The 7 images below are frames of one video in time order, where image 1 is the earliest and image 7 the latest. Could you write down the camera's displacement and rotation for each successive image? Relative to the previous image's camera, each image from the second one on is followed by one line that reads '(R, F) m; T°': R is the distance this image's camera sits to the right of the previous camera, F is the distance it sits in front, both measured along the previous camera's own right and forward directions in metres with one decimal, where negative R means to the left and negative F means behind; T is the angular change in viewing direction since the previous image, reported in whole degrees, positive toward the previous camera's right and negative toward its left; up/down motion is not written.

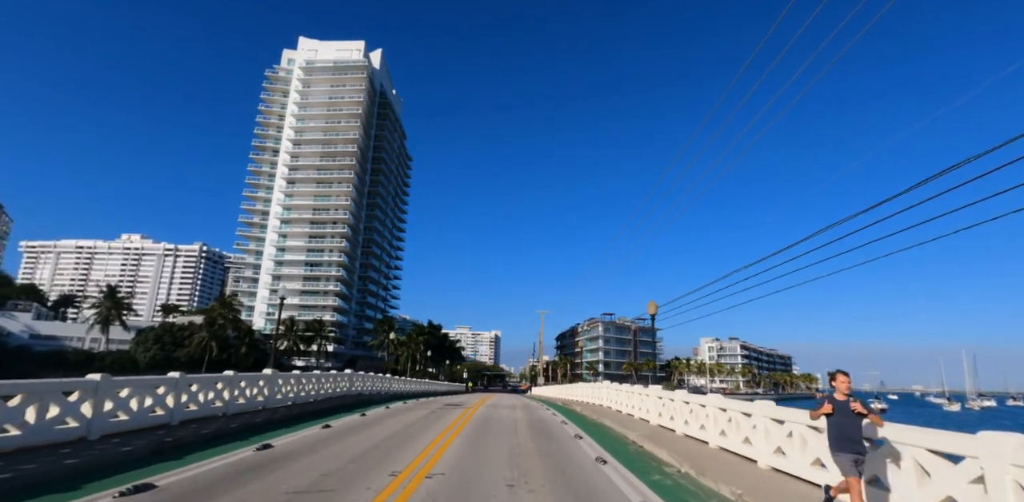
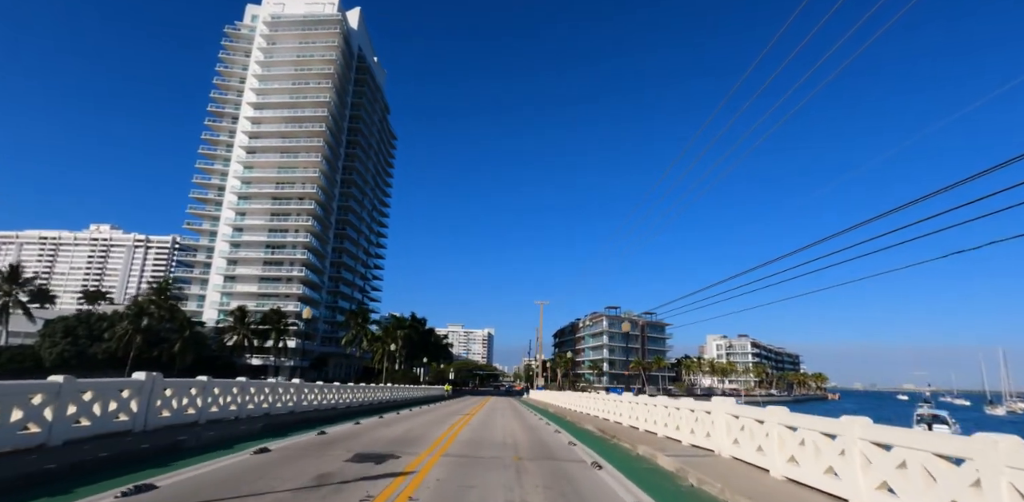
(+0.4, +0.9) m; -1°
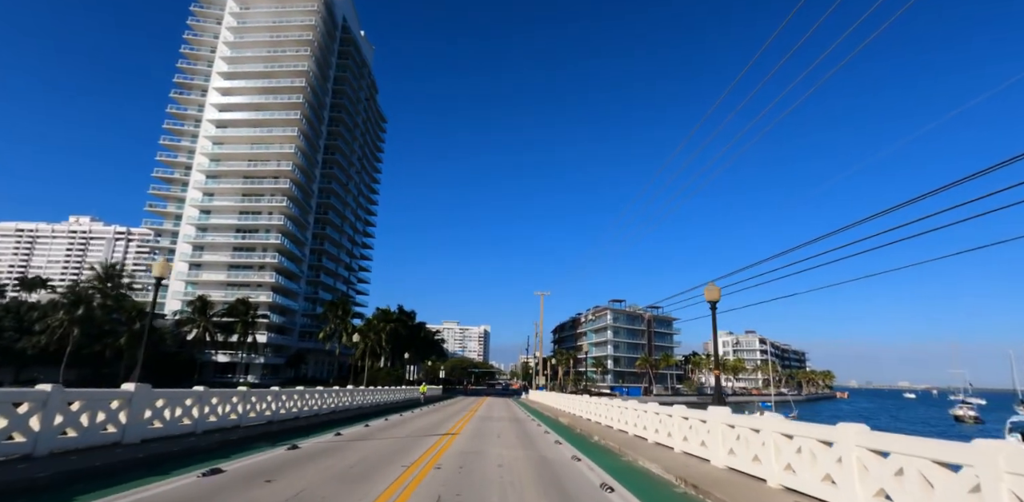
(+0.3, +0.6) m; -1°
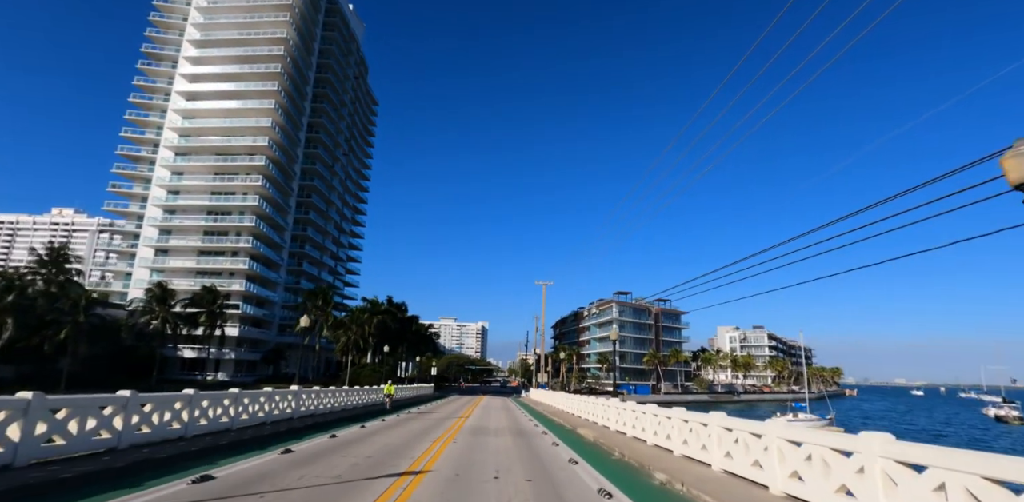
(+0.3, +0.5) m; -1°
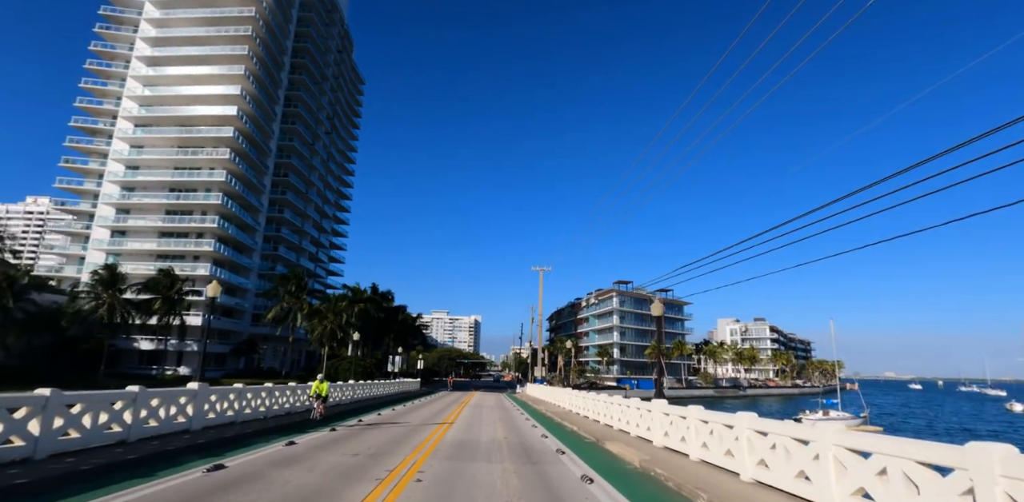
(+0.2, +0.5) m; 0°
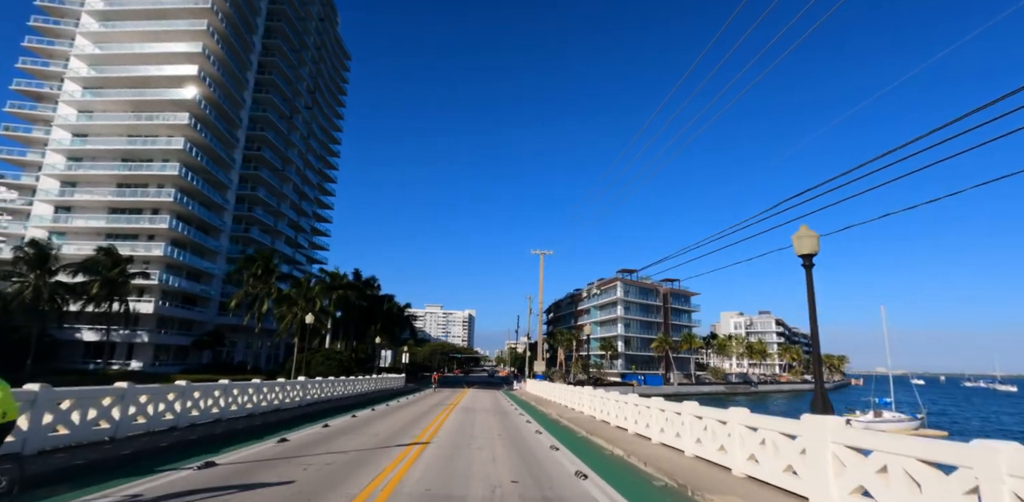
(+0.3, -0.6) m; 0°
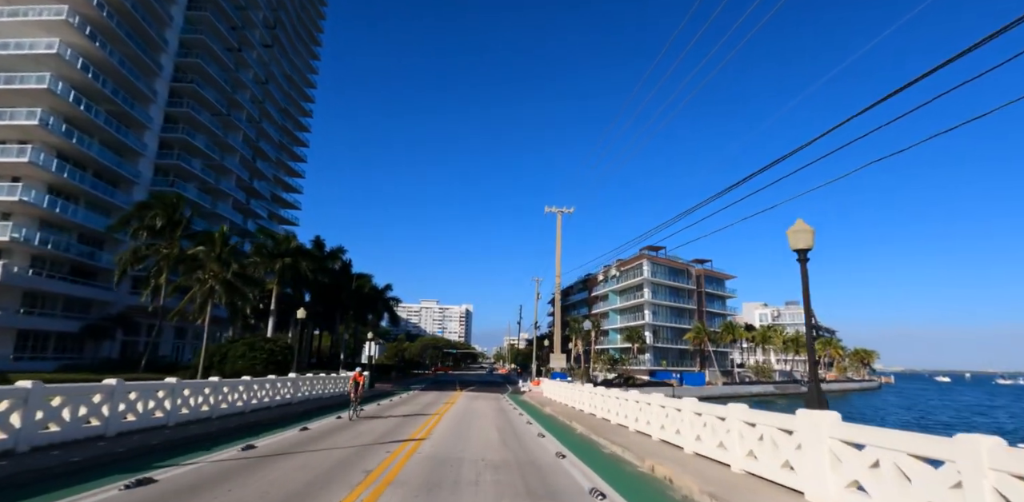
(-0.1, +0.5) m; +1°
